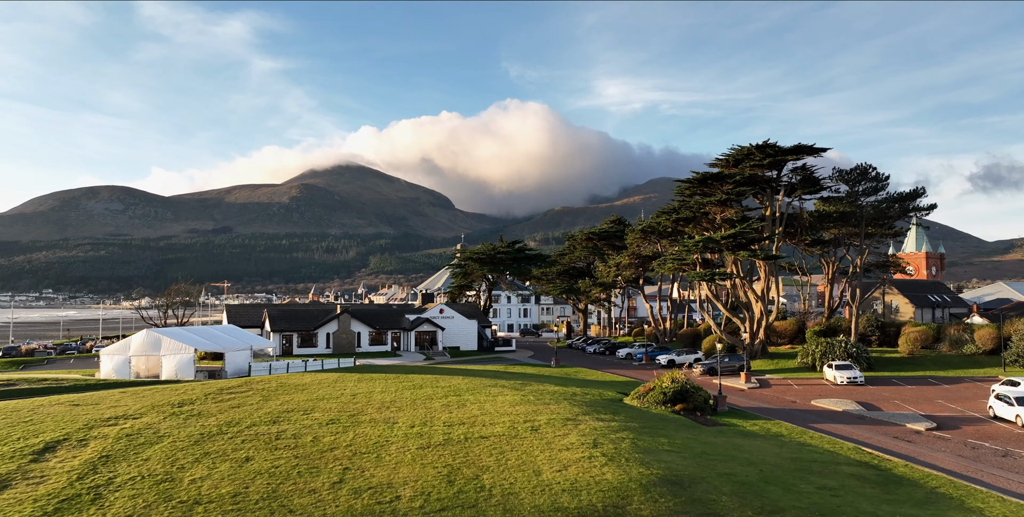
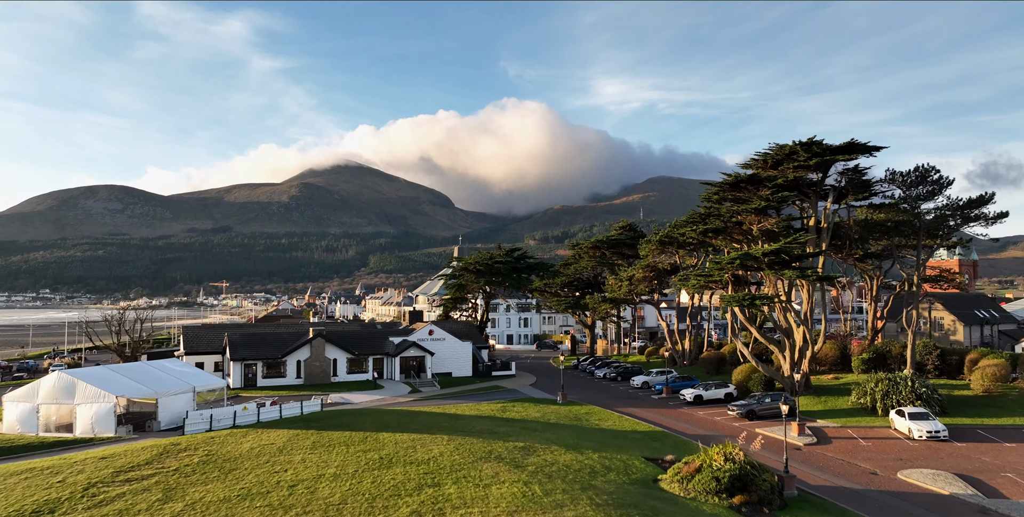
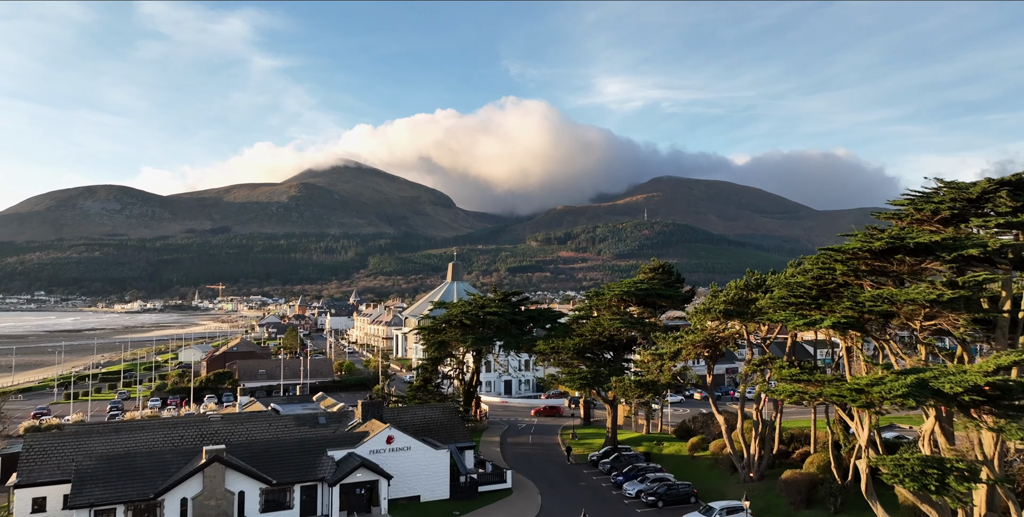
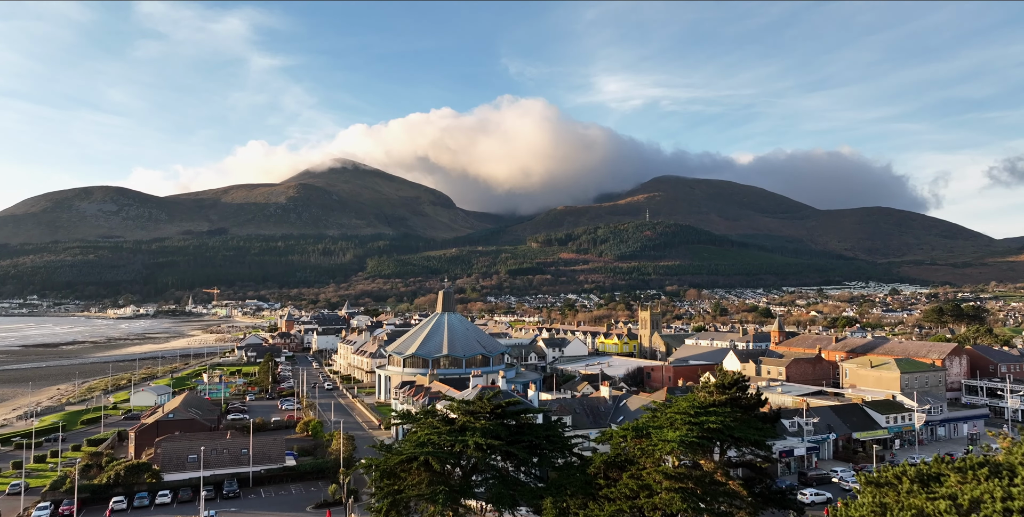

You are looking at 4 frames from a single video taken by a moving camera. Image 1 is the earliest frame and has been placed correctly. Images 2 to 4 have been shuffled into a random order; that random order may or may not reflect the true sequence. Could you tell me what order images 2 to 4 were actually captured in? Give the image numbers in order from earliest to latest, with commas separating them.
2, 3, 4
